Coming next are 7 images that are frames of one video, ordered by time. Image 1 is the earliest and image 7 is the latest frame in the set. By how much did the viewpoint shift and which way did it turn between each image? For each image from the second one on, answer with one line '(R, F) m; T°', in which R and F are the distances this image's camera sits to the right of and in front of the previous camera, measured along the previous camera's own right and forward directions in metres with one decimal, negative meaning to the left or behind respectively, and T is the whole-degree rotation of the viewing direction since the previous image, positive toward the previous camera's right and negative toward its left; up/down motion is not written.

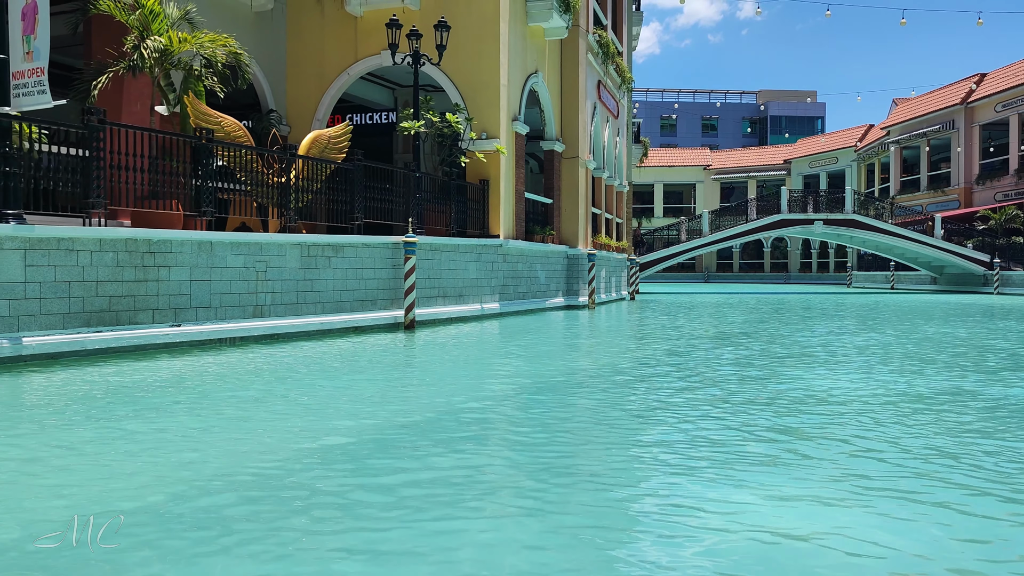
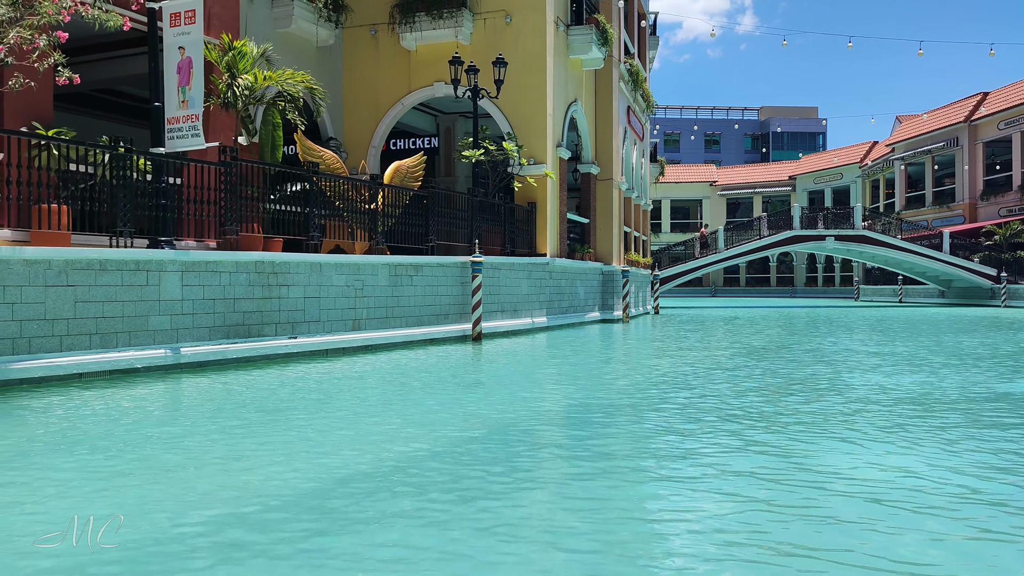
(-1.0, -1.2) m; 0°
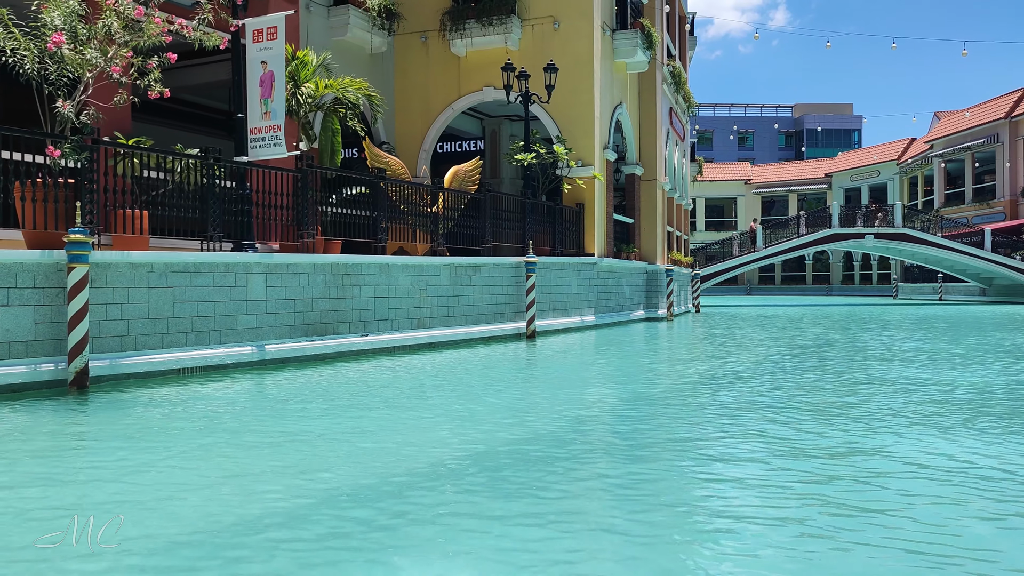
(-0.4, -0.5) m; -2°
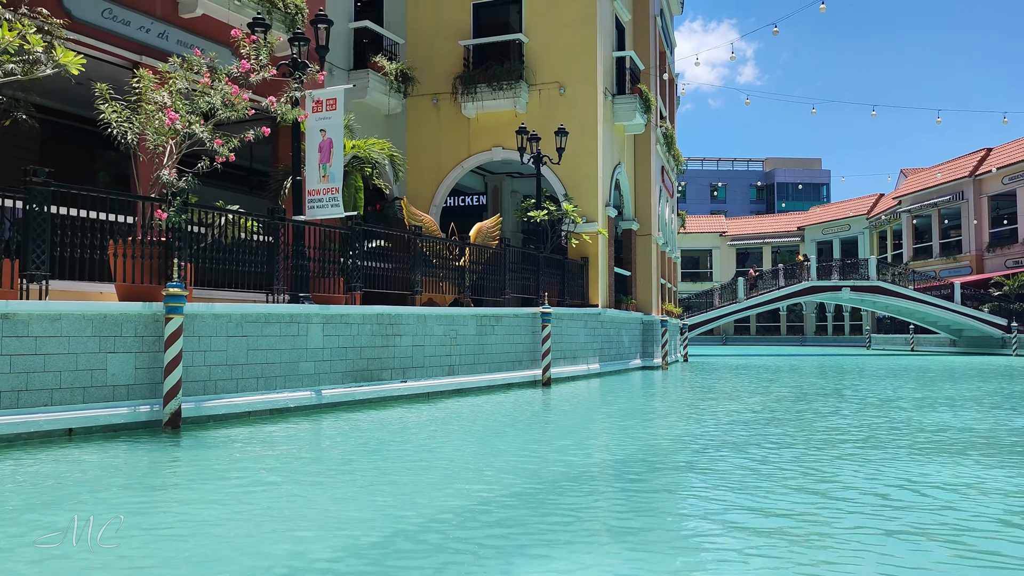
(-0.8, -0.9) m; +2°
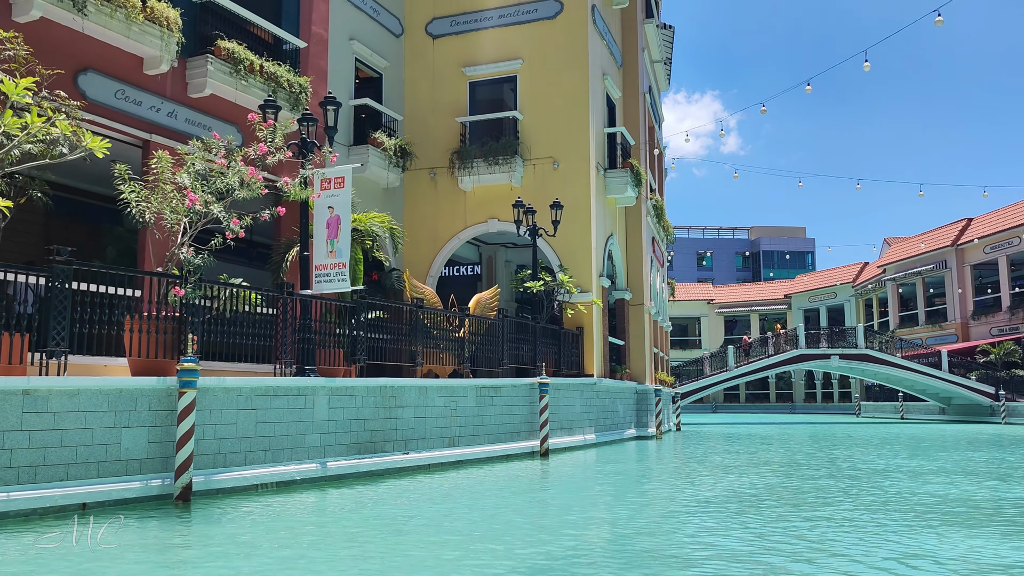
(-0.2, -0.3) m; +1°
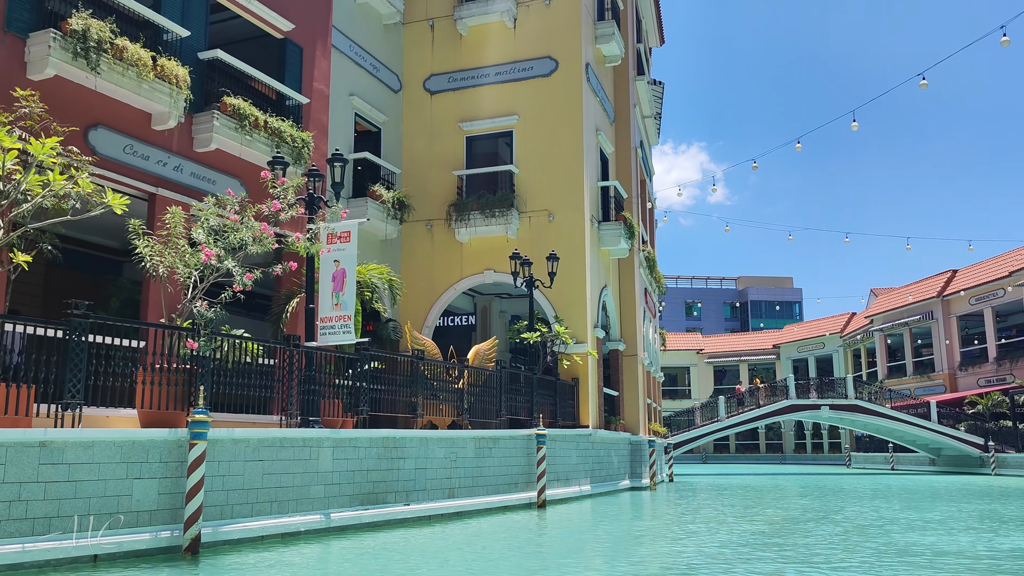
(-0.2, -0.2) m; +1°
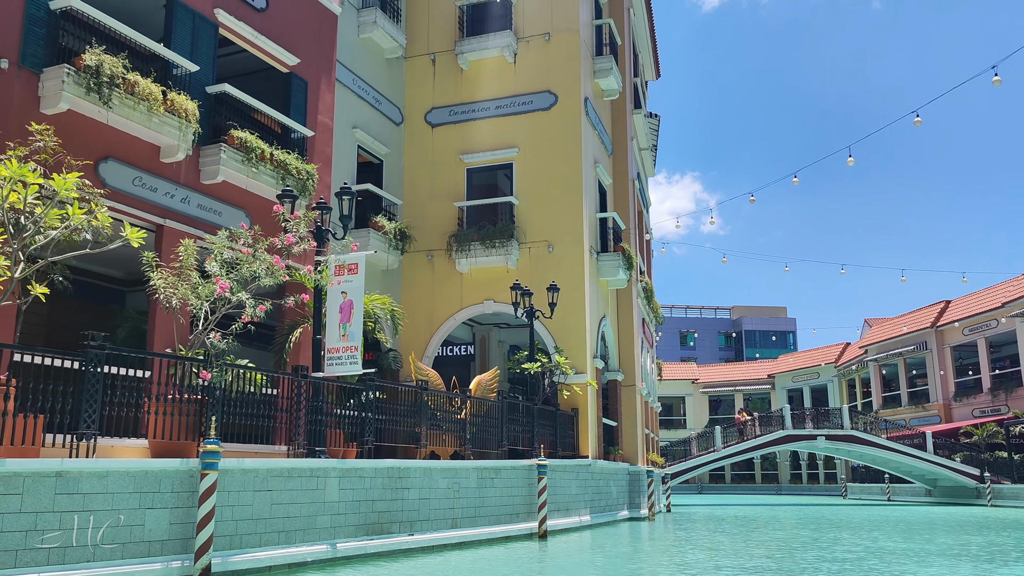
(-0.1, -0.2) m; 0°
